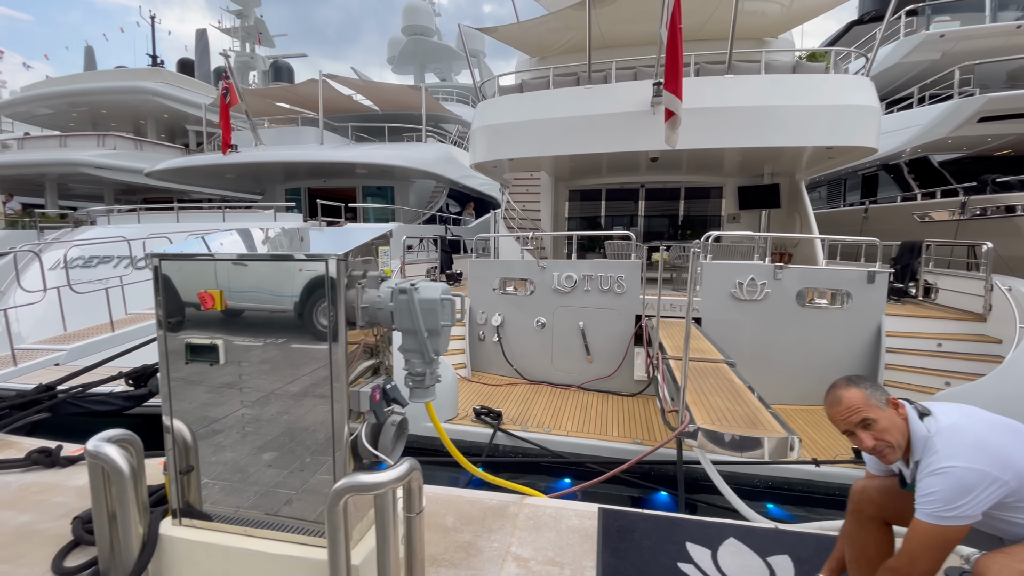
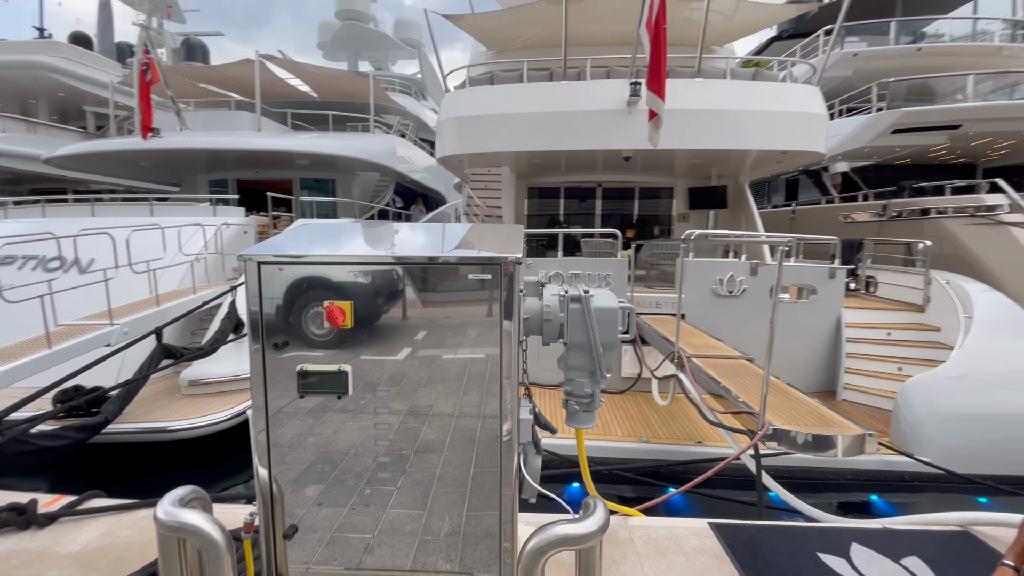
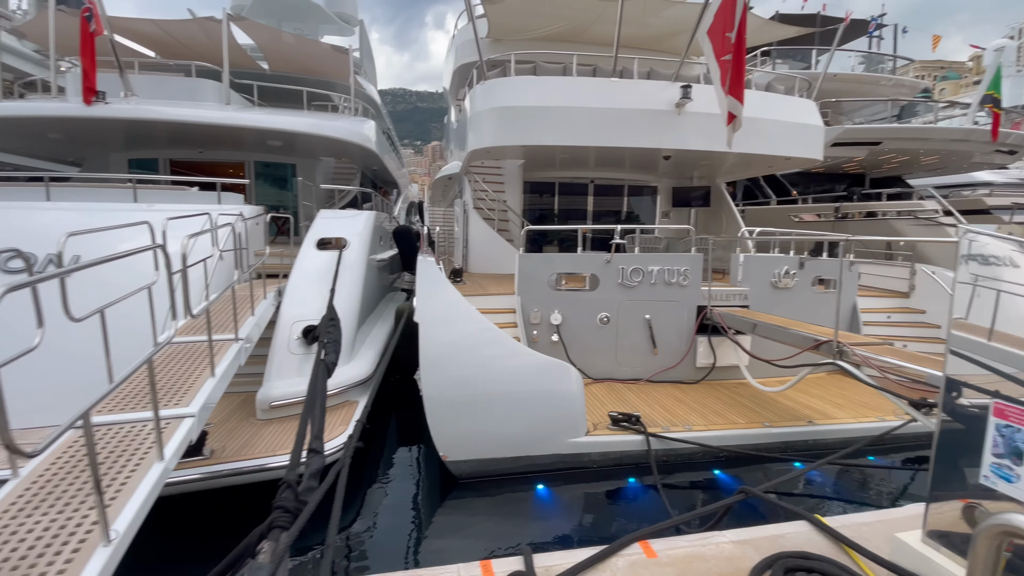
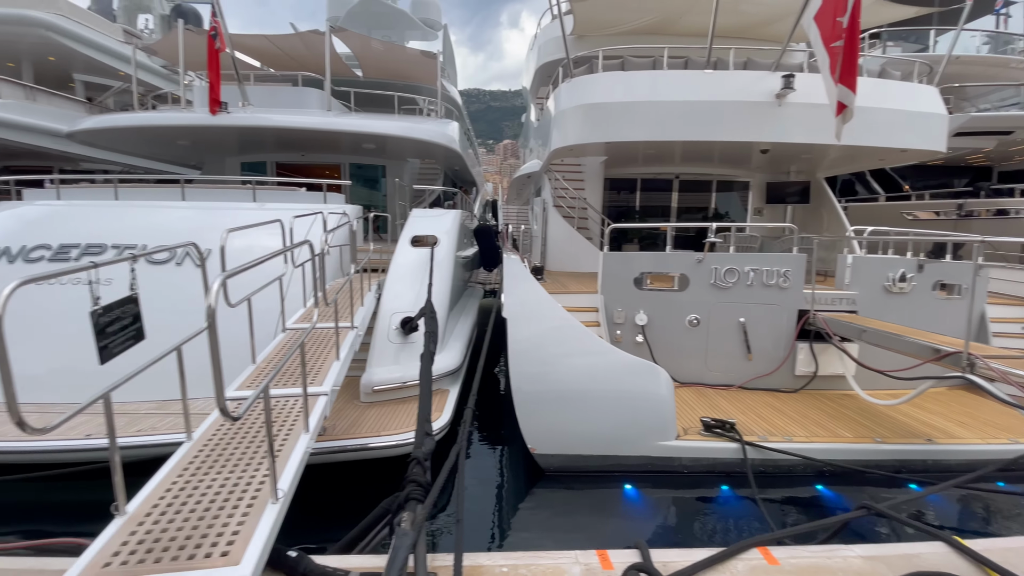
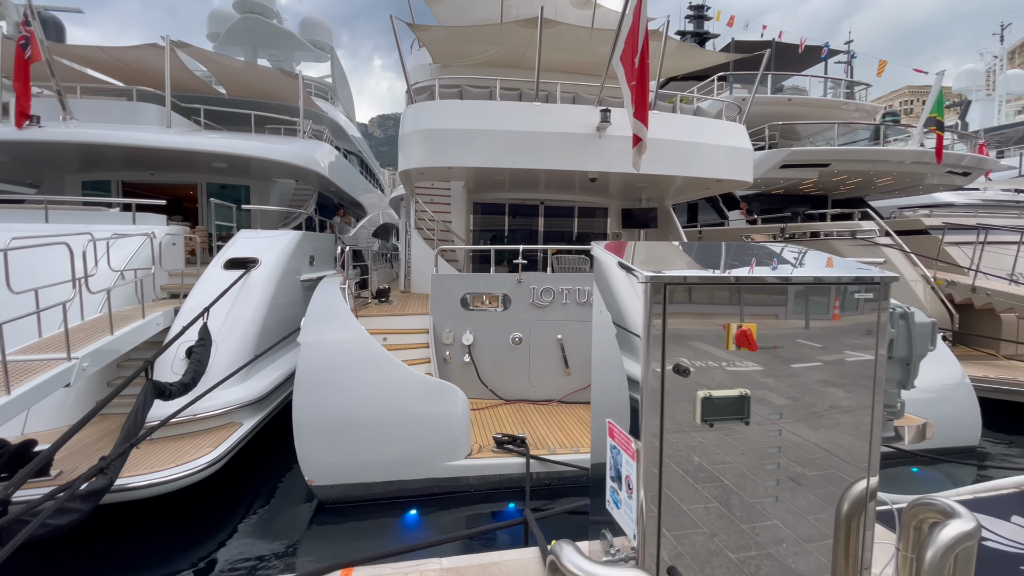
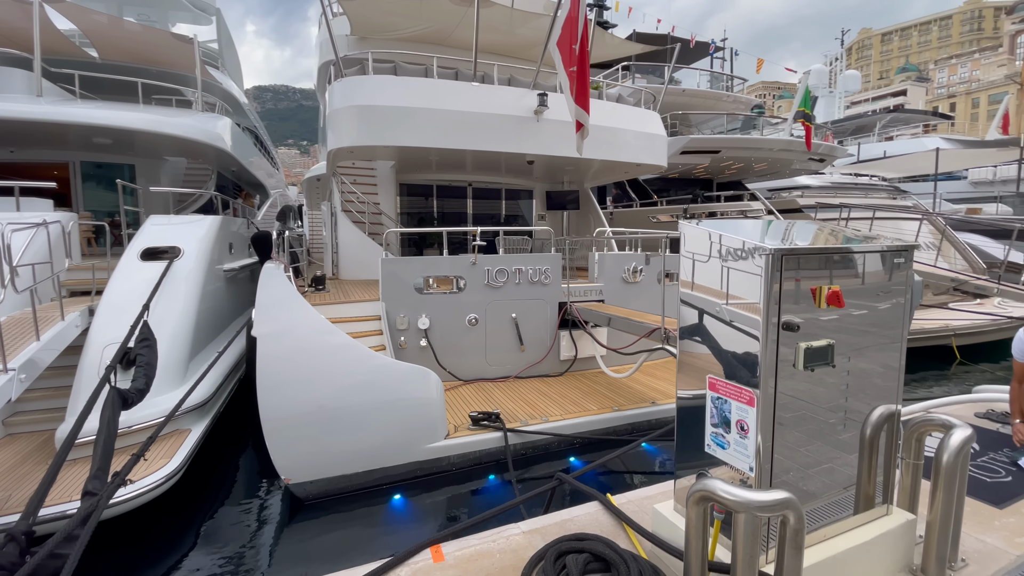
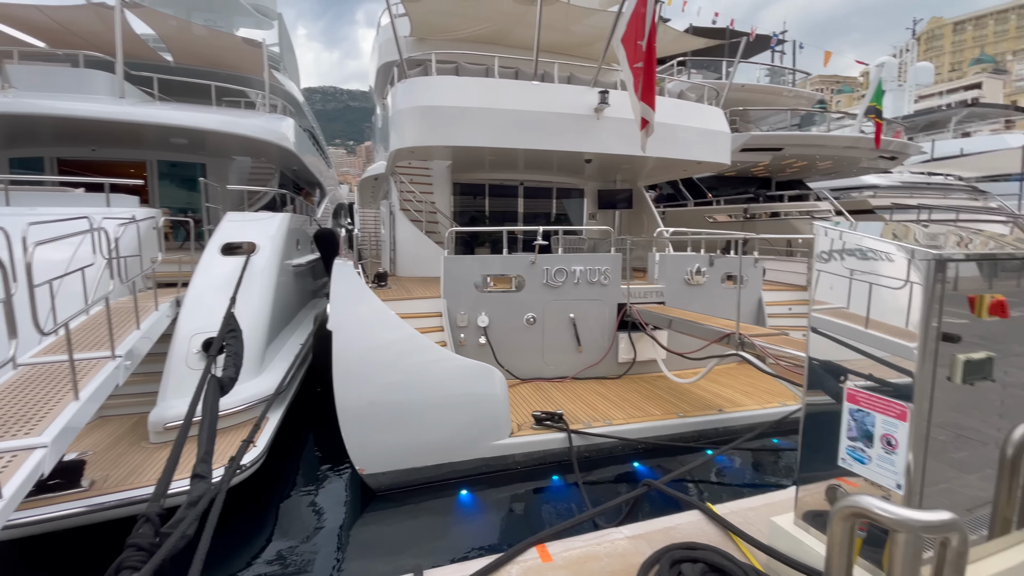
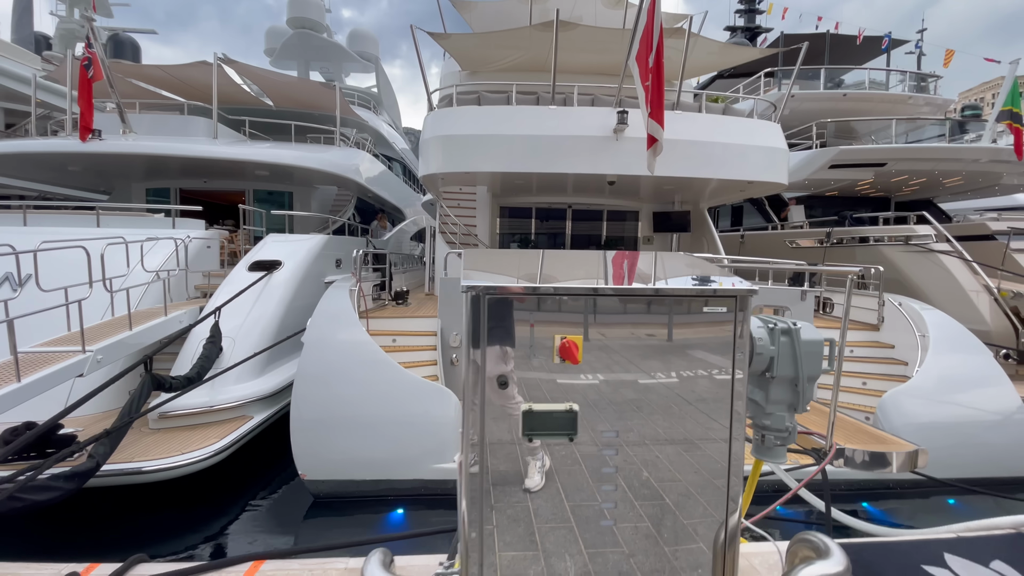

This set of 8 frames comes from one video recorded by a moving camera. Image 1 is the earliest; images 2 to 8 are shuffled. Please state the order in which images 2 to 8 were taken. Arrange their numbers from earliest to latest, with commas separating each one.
2, 8, 5, 6, 7, 3, 4
